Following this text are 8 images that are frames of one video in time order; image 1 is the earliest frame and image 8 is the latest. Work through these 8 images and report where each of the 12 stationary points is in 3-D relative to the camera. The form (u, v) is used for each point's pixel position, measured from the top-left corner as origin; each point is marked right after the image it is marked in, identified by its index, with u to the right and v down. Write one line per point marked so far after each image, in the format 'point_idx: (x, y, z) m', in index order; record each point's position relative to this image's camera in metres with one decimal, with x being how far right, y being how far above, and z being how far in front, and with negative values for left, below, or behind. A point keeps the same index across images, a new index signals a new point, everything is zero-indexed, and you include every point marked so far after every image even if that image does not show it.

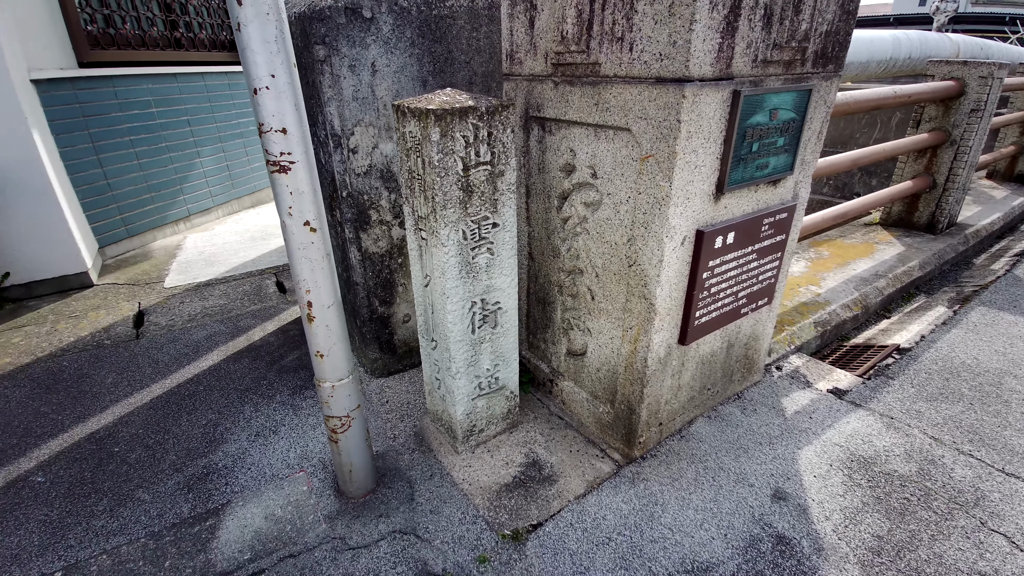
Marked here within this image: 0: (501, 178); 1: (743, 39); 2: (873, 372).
0: (-0.1, +0.4, +1.7) m
1: (+0.7, +0.7, +1.4) m
2: (+1.9, -0.4, +2.5) m
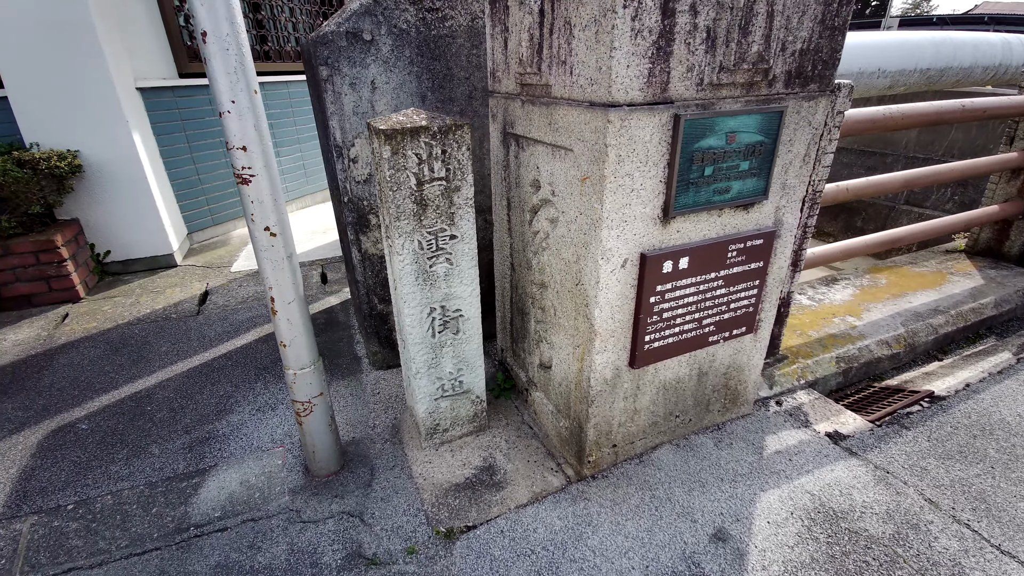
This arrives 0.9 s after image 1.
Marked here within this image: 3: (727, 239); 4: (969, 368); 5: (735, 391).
0: (-0.2, +0.4, +1.8) m
1: (+0.5, +0.7, +1.4) m
2: (+1.8, -0.6, +2.3) m
3: (+0.8, +0.2, +1.7) m
4: (+2.6, -0.5, +2.7) m
5: (+1.0, -0.5, +2.2) m
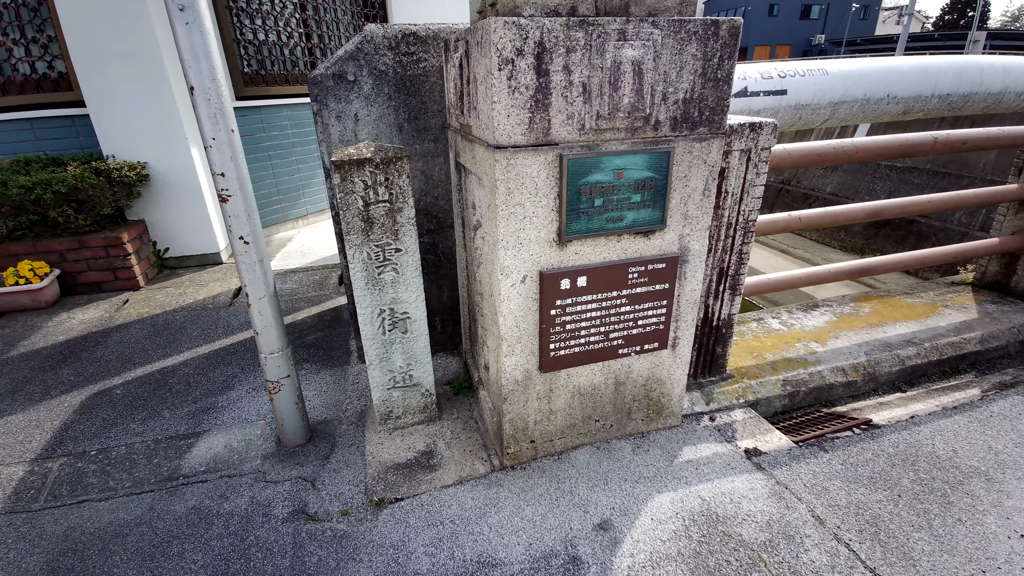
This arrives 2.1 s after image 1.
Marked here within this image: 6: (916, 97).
0: (-0.5, +0.3, +2.1) m
1: (+0.2, +0.6, +1.6) m
2: (+1.5, -0.8, +2.3) m
3: (+0.5, +0.1, +1.9) m
4: (+2.3, -0.6, +2.7) m
5: (+0.7, -0.6, +2.3) m
6: (+3.6, +1.7, +4.2) m
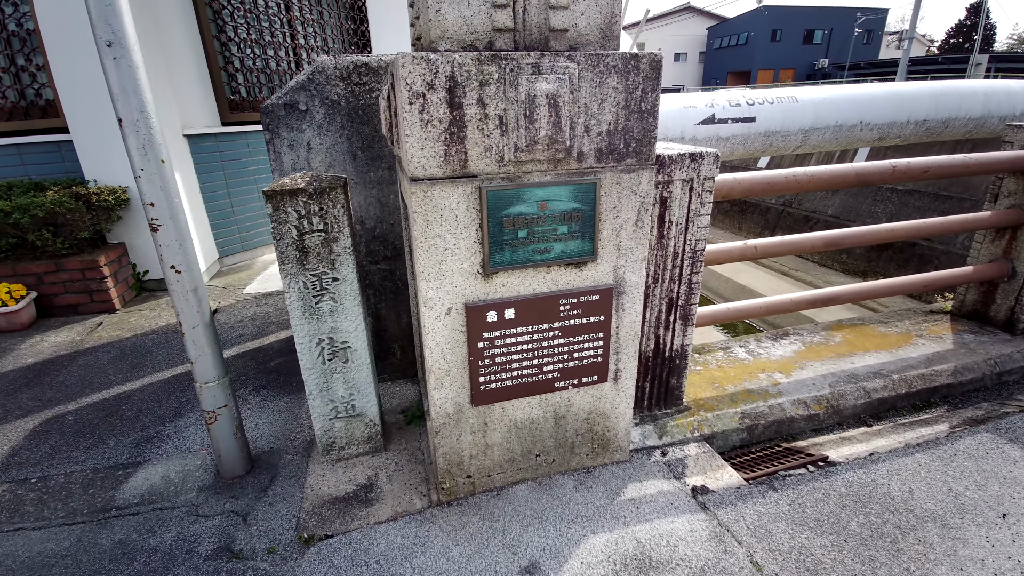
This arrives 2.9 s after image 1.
0: (-0.8, +0.2, +2.1) m
1: (-0.1, +0.5, +1.6) m
2: (+1.2, -0.9, +2.3) m
3: (+0.2, 0.0, +1.9) m
4: (+2.1, -0.8, +2.6) m
5: (+0.4, -0.7, +2.3) m
6: (+3.3, +1.4, +4.2) m
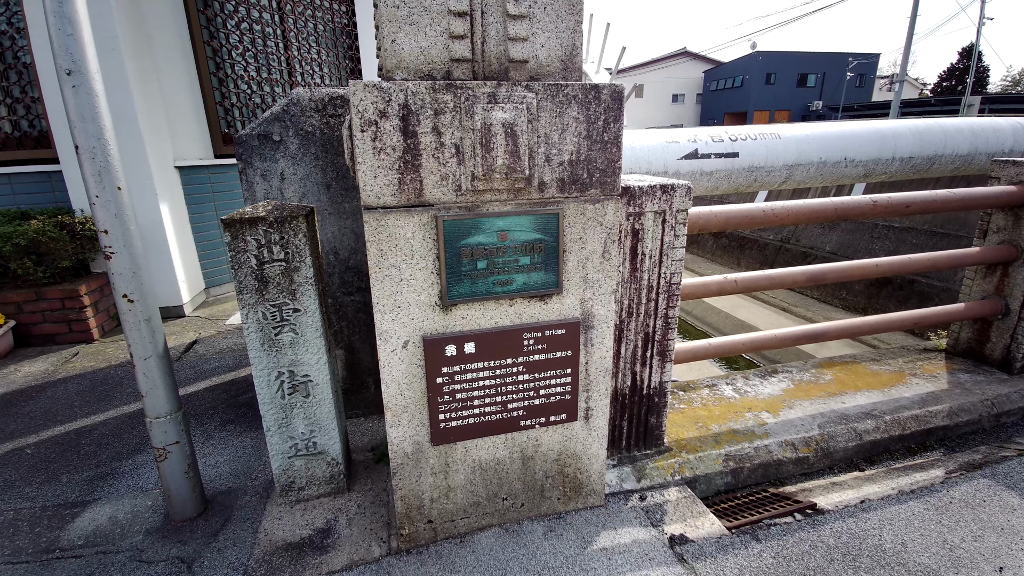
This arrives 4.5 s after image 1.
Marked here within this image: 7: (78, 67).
0: (-0.9, +0.1, +2.1) m
1: (-0.3, +0.4, +1.6) m
2: (+1.0, -1.1, +2.1) m
3: (0.0, -0.2, +1.8) m
4: (+1.9, -1.0, +2.4) m
5: (+0.3, -0.9, +2.1) m
6: (+3.2, +1.1, +4.2) m
7: (-1.6, +0.8, +1.8) m
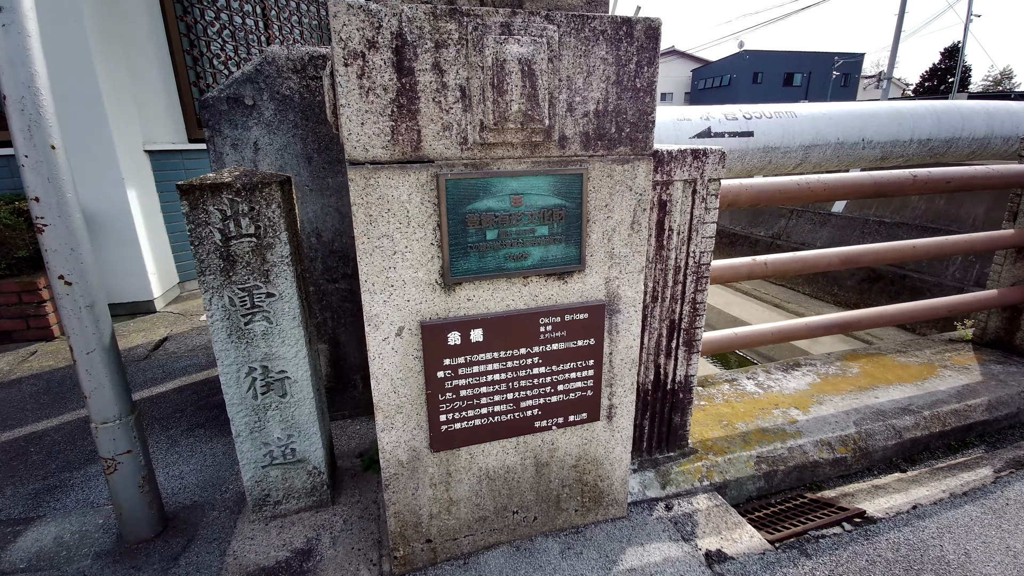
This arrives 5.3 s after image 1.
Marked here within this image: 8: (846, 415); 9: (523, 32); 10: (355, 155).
0: (-0.9, +0.1, +1.7) m
1: (-0.2, +0.5, +1.3) m
2: (+1.1, -1.0, +1.8) m
3: (+0.1, -0.1, +1.5) m
4: (+1.9, -0.9, +2.2) m
5: (+0.3, -0.8, +1.9) m
6: (+3.2, +1.2, +3.9) m
7: (-1.6, +0.9, +1.4) m
8: (+1.8, -0.7, +2.5) m
9: (0.0, +0.7, +1.3) m
10: (-0.4, +0.4, +1.3) m
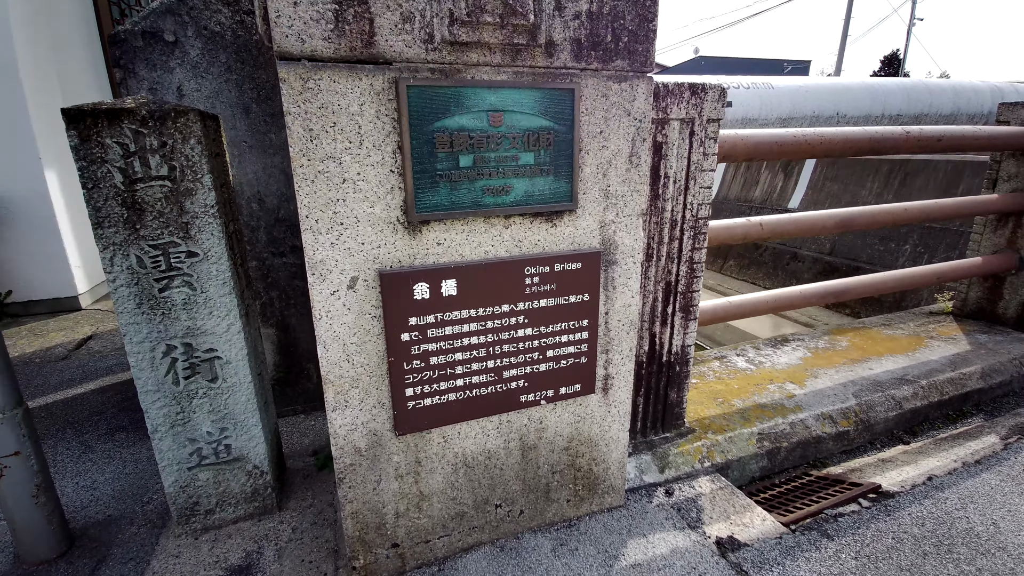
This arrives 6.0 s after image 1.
0: (-1.0, +0.3, +1.4) m
1: (-0.3, +0.6, +1.0) m
2: (+1.0, -0.8, +1.6) m
3: (0.0, +0.1, +1.3) m
4: (+1.9, -0.7, +2.1) m
5: (+0.3, -0.6, +1.6) m
6: (+2.9, +1.4, +3.9) m
7: (-1.6, +1.0, +1.1) m
8: (+1.7, -0.5, +2.4) m
9: (0.0, +0.9, +1.0) m
10: (-0.5, +0.5, +1.0) m
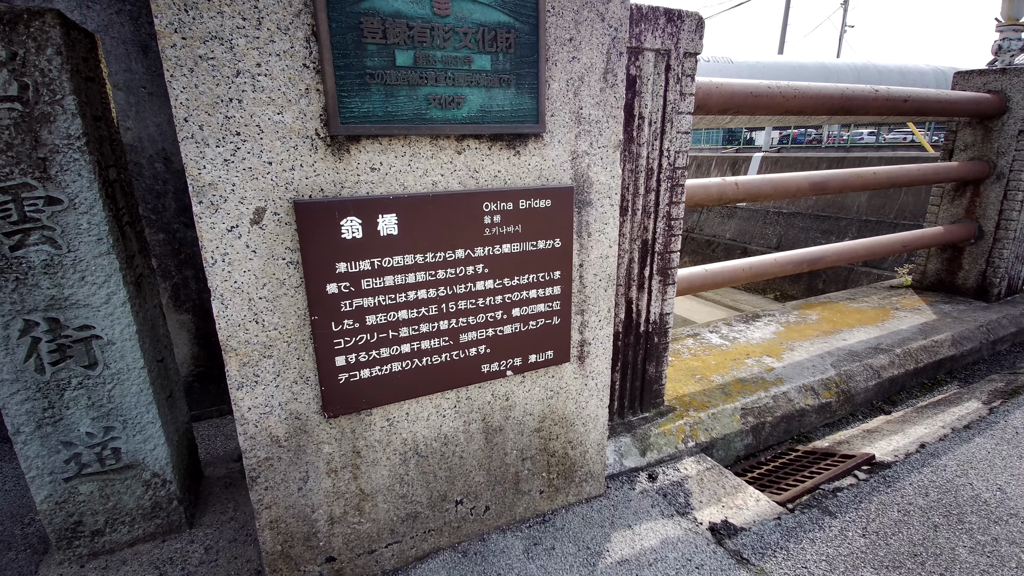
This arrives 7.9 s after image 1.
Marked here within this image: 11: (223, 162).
0: (-1.1, +0.4, +1.1) m
1: (-0.4, +0.7, +0.8) m
2: (+0.9, -0.7, +1.5) m
3: (-0.1, +0.2, +1.0) m
4: (+1.7, -0.6, +2.0) m
5: (+0.2, -0.5, +1.4) m
6: (+2.5, +1.6, +3.9) m
7: (-1.7, +1.1, +0.7) m
8: (+1.5, -0.3, +2.3) m
9: (-0.1, +1.0, +0.8) m
10: (-0.6, +0.6, +0.7) m
11: (-0.5, +0.2, +0.8) m
